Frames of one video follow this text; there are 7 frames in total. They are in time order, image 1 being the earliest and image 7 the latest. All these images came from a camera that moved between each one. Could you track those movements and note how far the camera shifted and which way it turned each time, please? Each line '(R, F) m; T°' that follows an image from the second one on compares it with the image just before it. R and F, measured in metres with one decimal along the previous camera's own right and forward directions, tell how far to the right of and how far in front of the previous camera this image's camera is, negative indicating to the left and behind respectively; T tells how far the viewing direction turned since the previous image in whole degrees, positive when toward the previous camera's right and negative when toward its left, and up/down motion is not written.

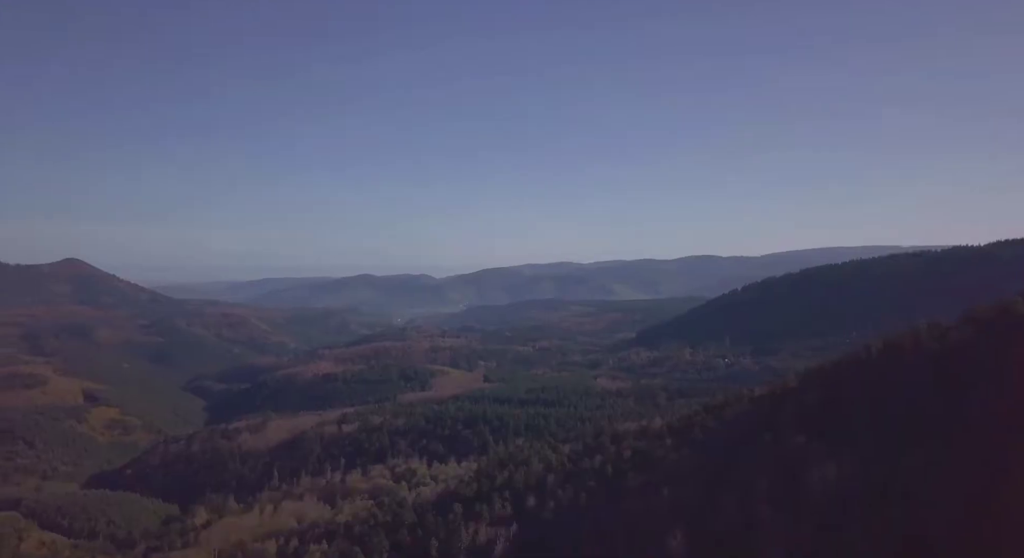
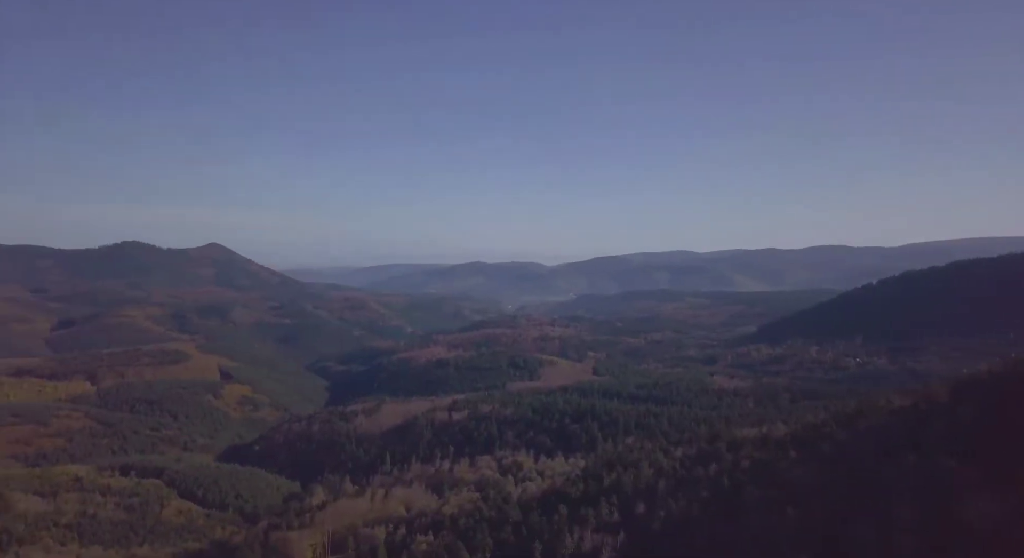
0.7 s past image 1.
(+0.8, +2.0) m; -8°
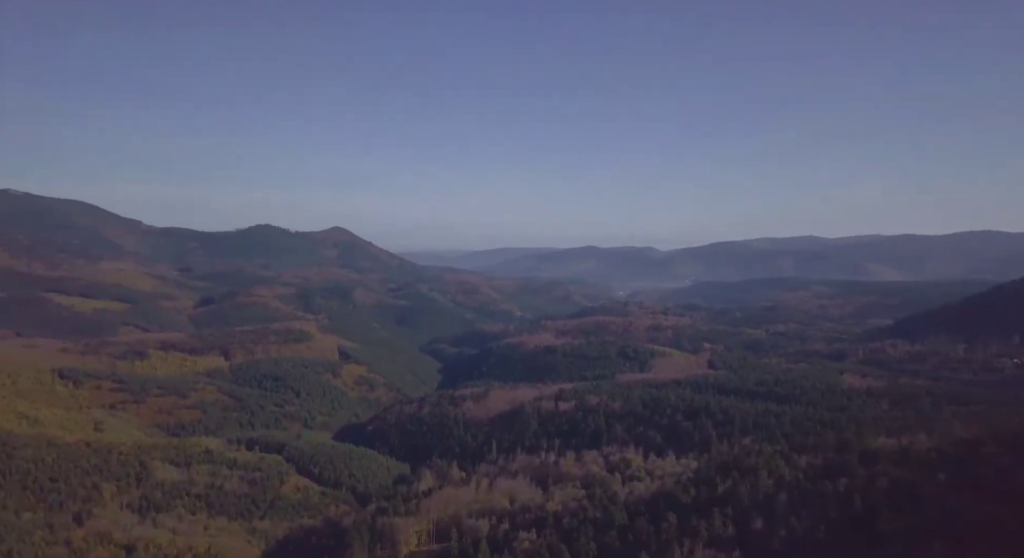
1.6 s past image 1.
(+0.6, +2.5) m; -8°
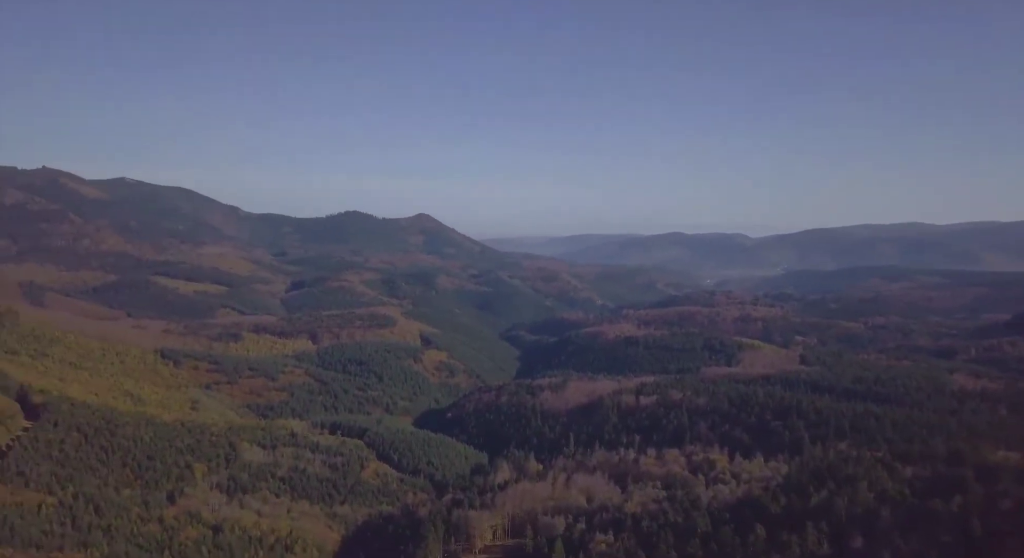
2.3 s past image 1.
(+0.4, +2.1) m; -6°
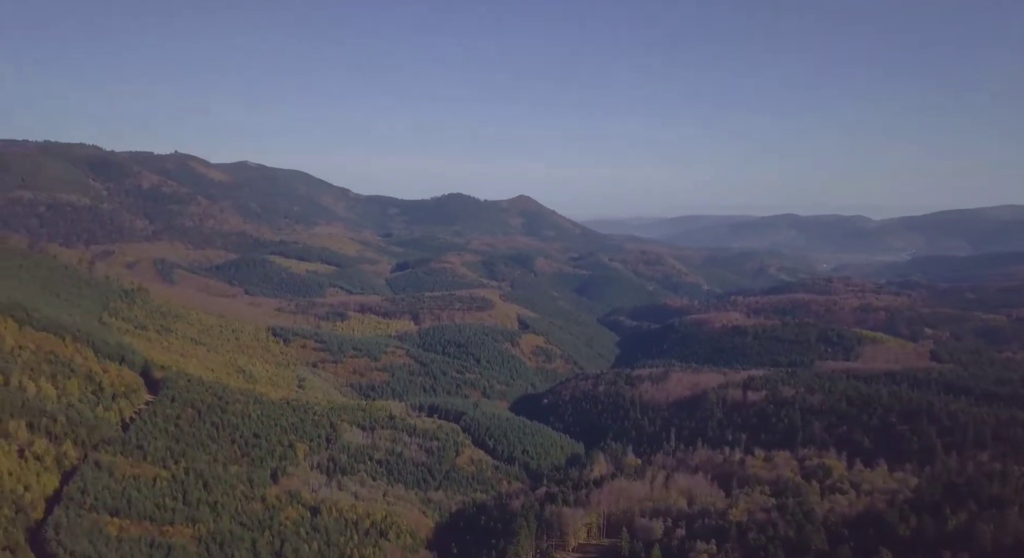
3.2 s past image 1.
(+0.4, +2.9) m; -7°
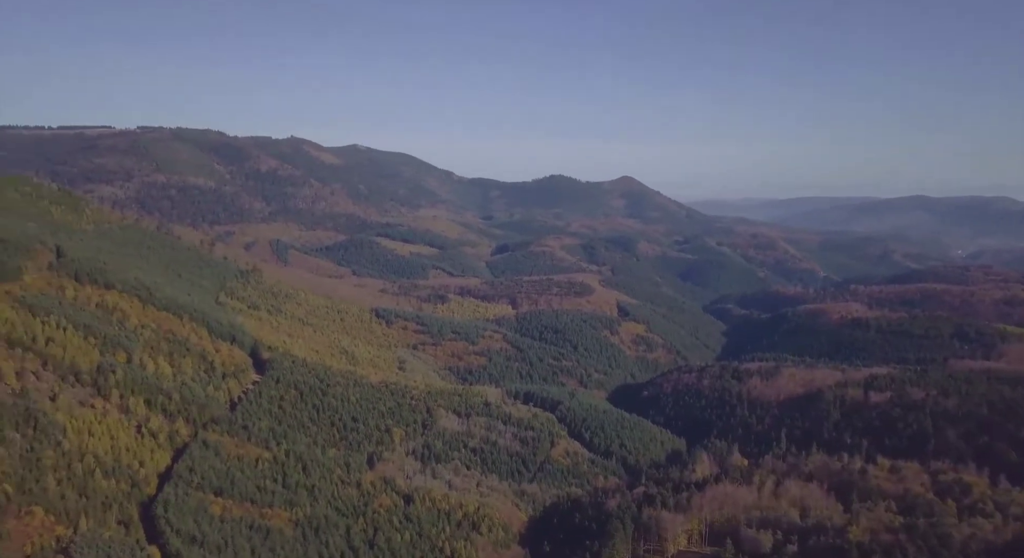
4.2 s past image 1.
(+0.4, +3.2) m; -7°
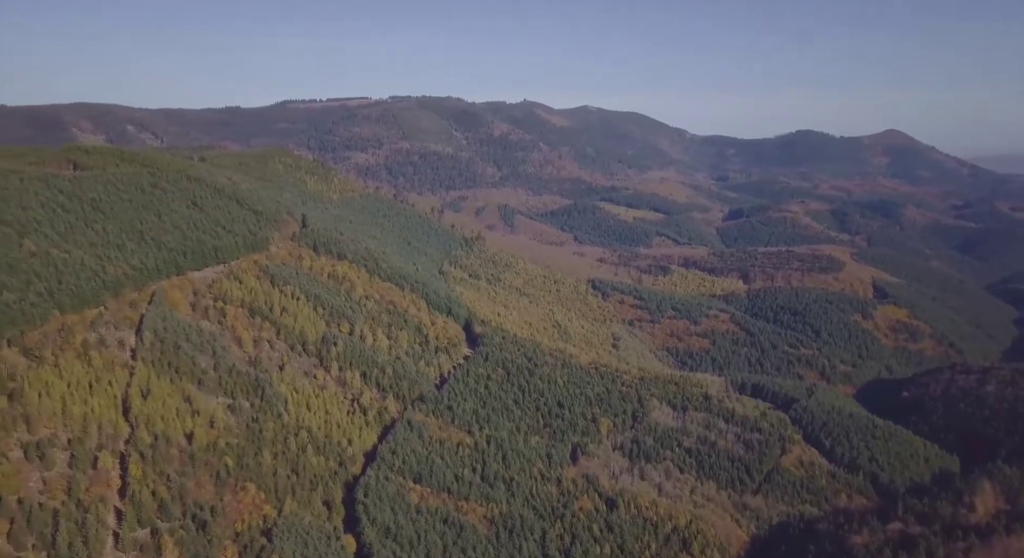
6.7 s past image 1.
(+1.2, +9.4) m; -16°
